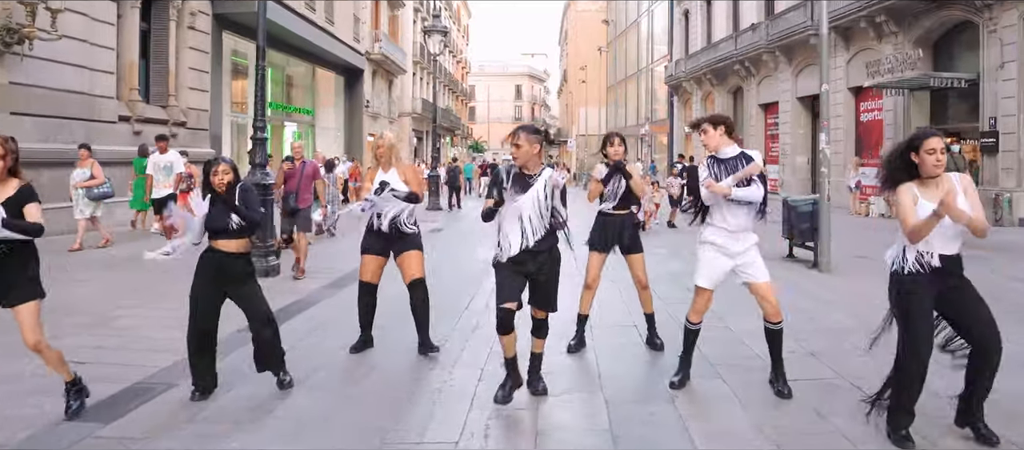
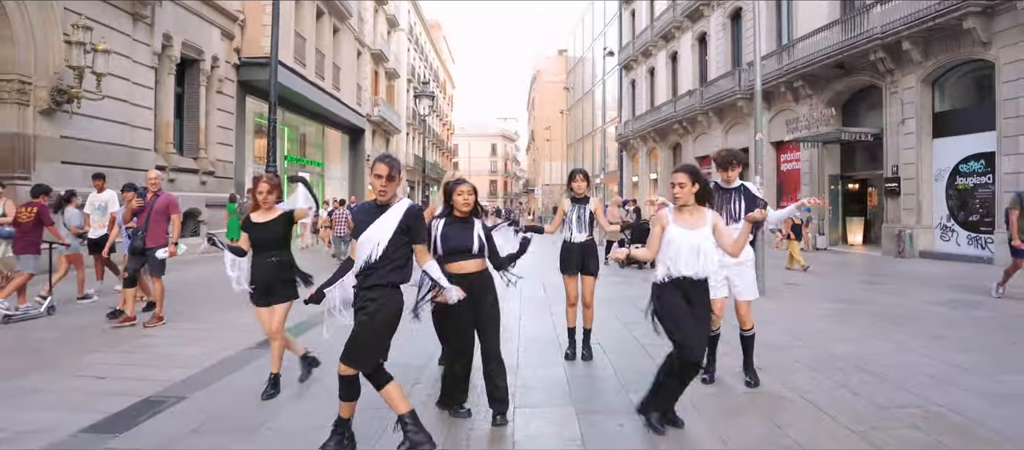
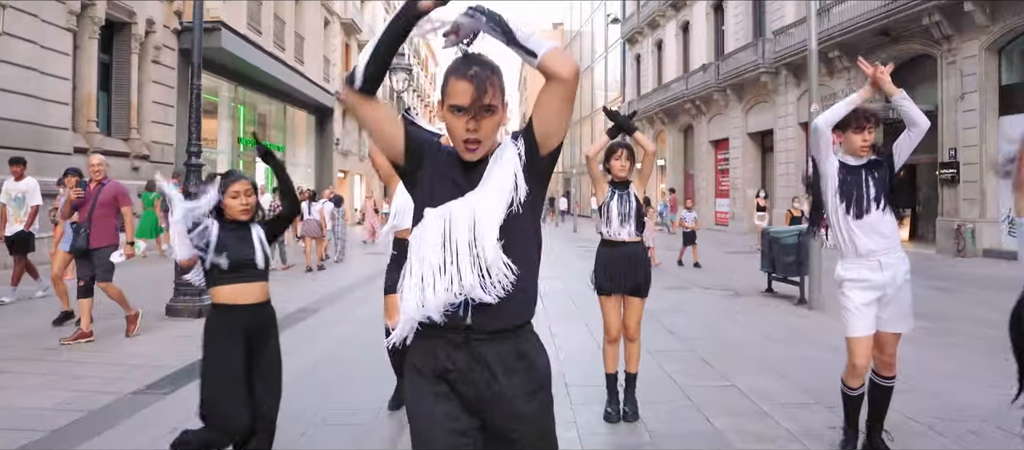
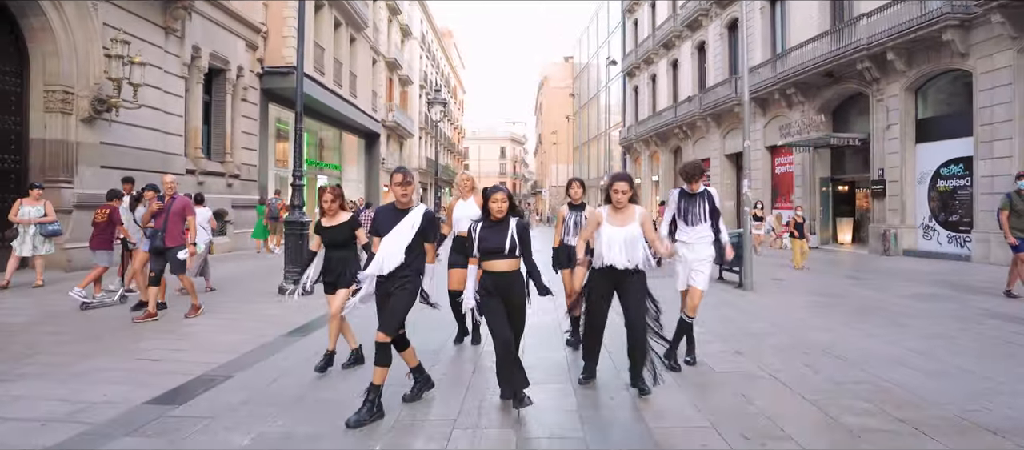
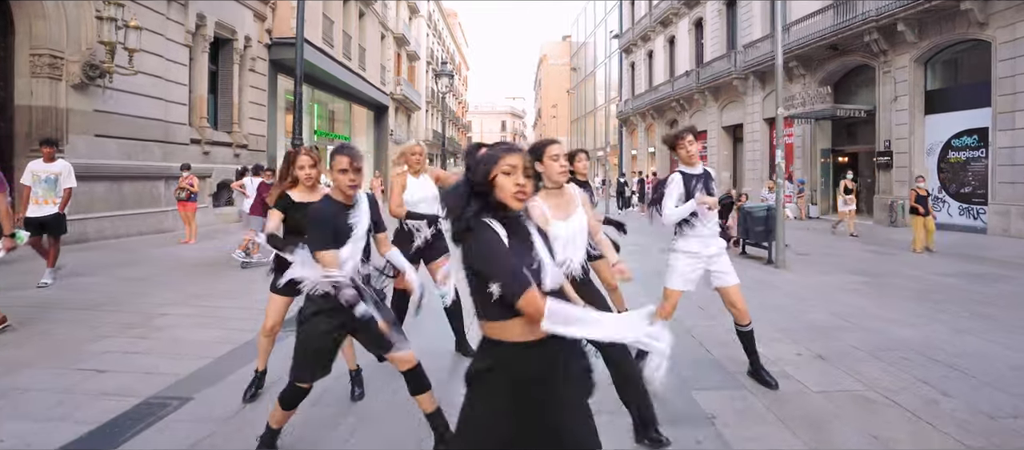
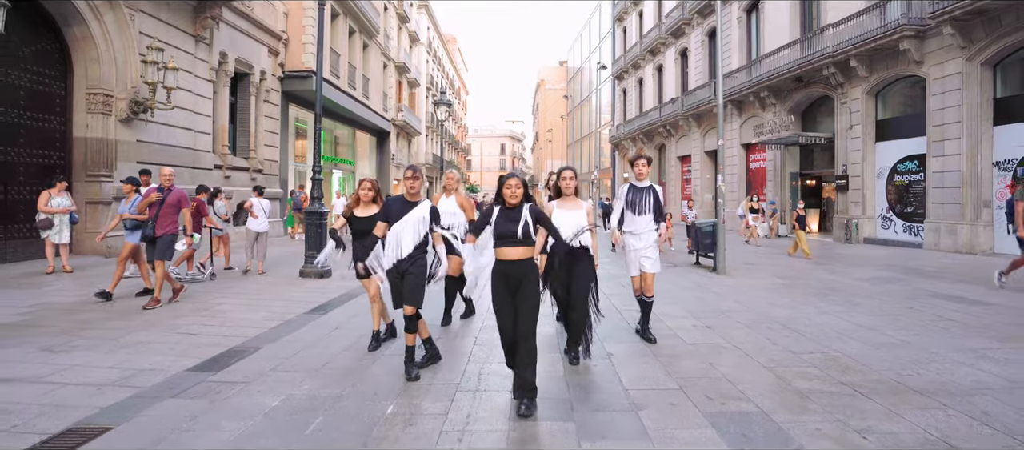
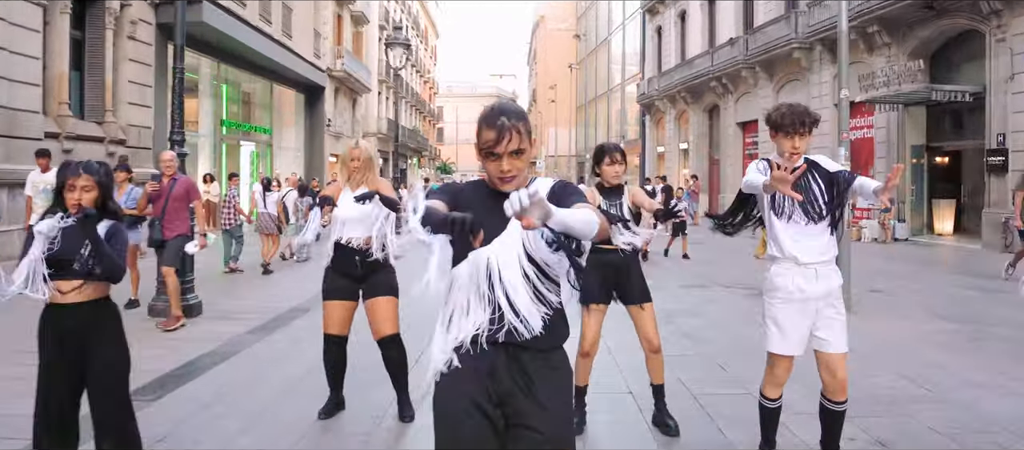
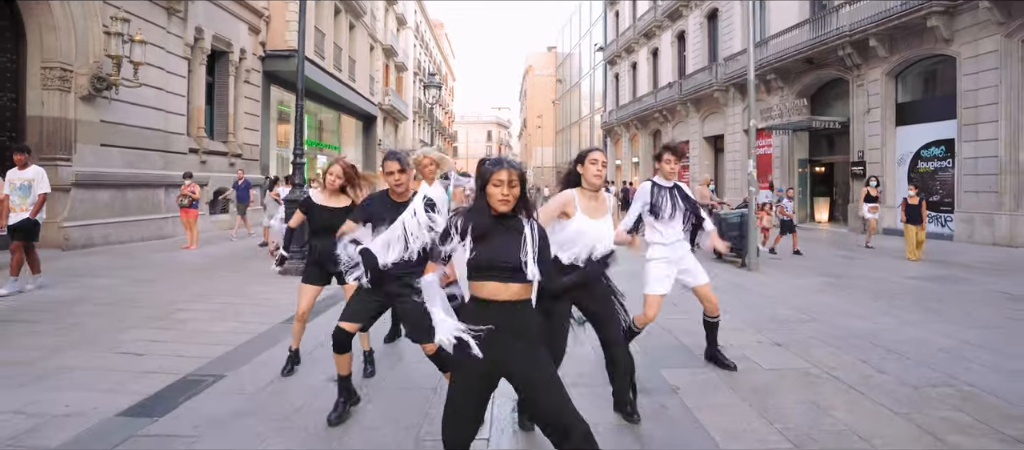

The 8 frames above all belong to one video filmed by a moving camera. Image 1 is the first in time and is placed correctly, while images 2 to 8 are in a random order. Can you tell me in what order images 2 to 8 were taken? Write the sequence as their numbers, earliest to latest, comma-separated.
7, 3, 2, 4, 6, 5, 8
